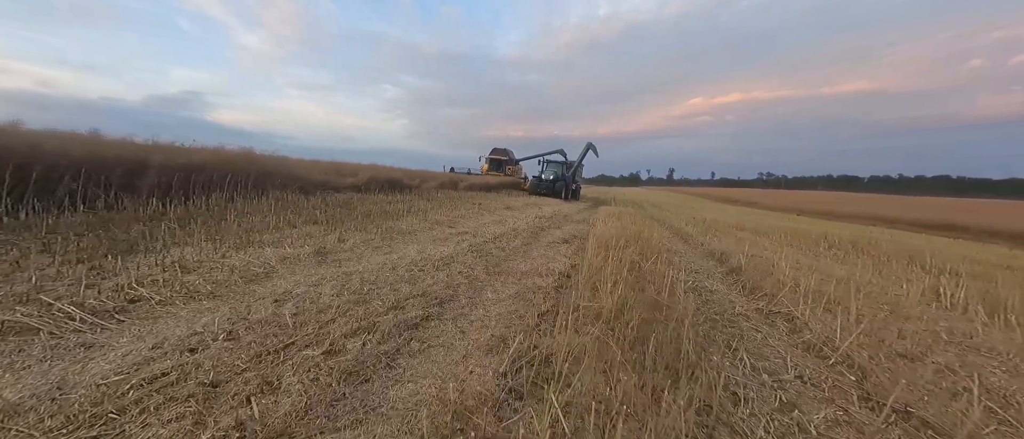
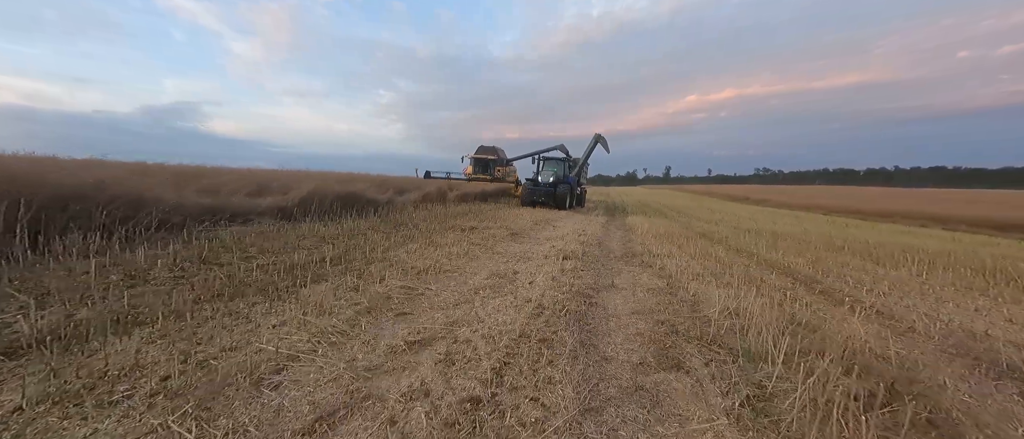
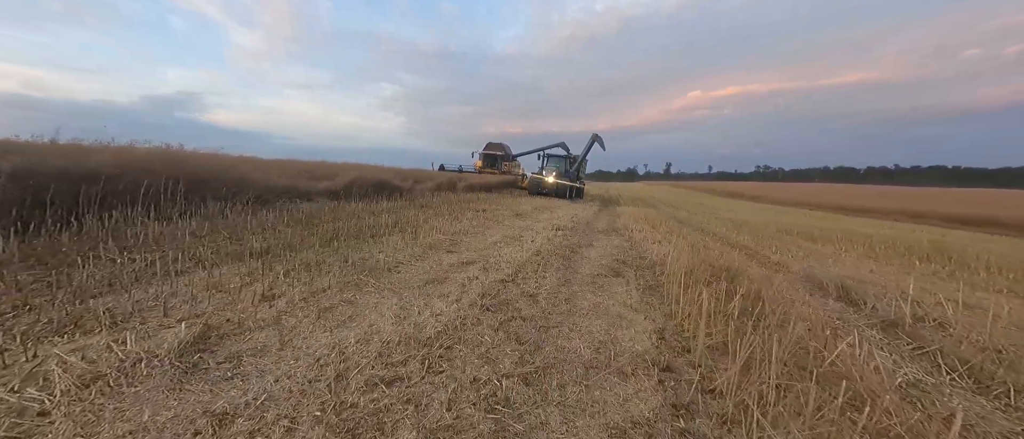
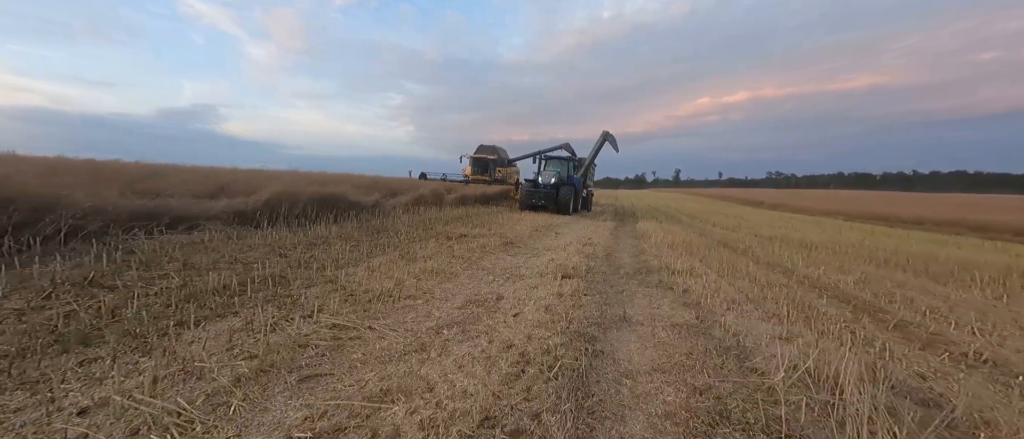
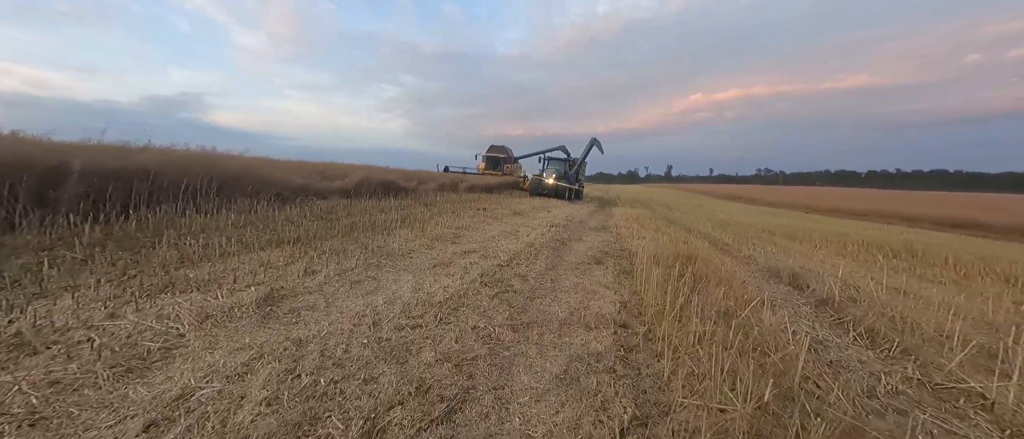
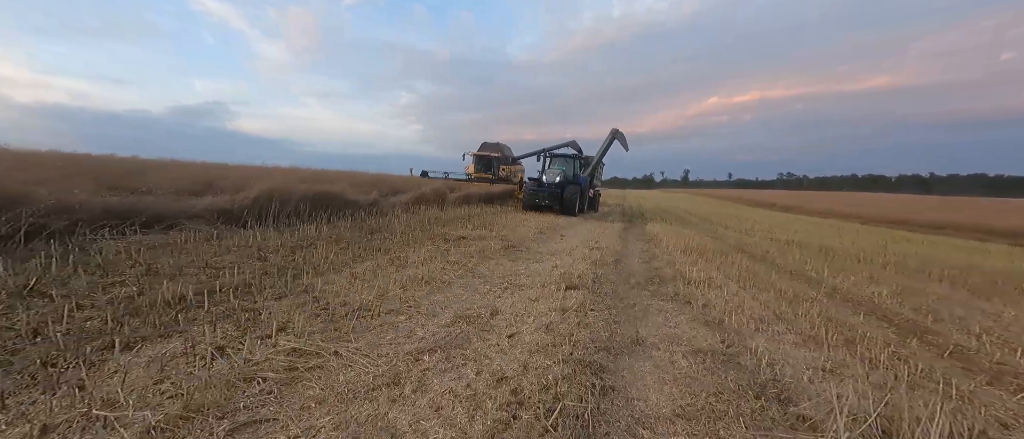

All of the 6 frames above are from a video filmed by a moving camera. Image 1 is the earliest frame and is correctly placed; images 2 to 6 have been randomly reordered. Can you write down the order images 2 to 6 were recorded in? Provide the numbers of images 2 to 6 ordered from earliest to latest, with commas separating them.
5, 3, 2, 4, 6
